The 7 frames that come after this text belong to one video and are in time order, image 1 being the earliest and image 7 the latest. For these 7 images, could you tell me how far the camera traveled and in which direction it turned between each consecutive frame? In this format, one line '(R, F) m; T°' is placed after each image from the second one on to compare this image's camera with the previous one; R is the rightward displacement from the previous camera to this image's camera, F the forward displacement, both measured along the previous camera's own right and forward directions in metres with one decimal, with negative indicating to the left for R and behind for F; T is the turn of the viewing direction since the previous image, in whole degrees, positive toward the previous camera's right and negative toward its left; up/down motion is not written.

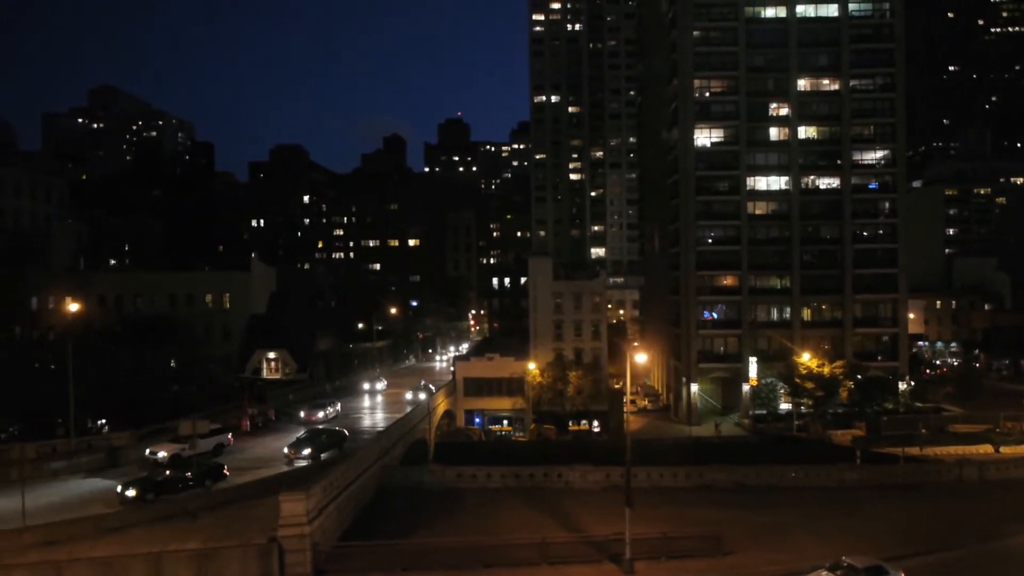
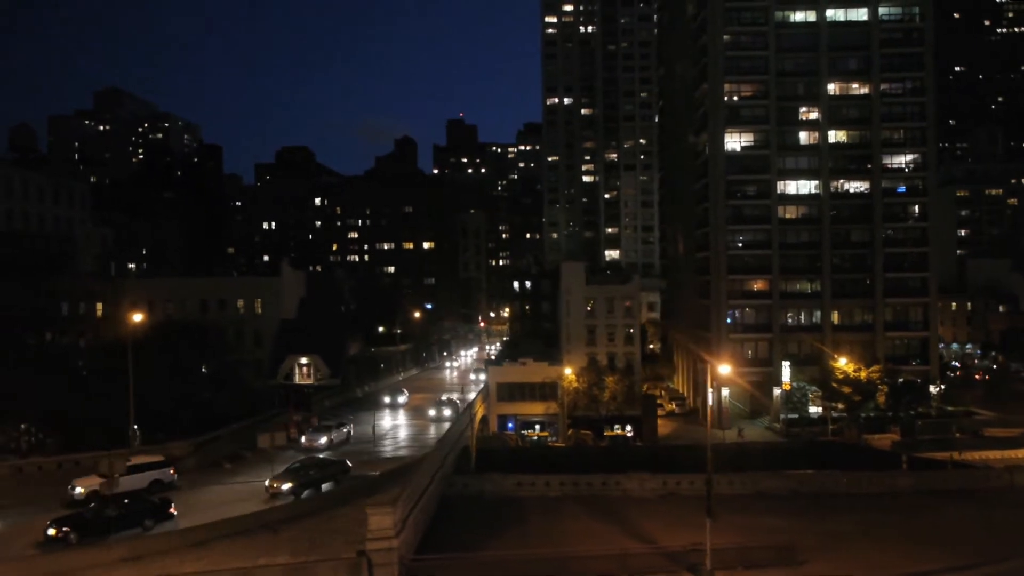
(-2.8, 0.0) m; 0°
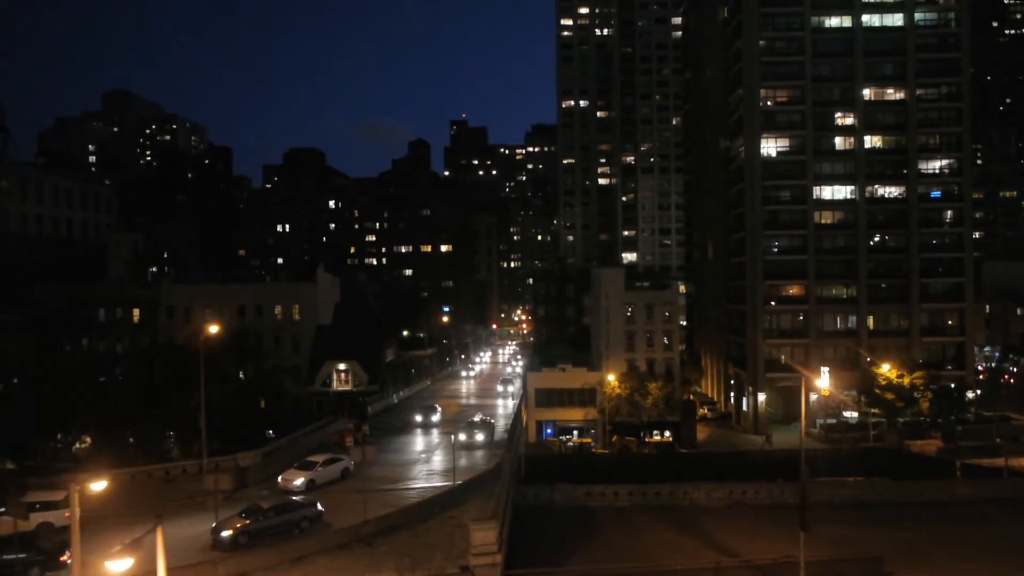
(-3.3, 0.0) m; 0°
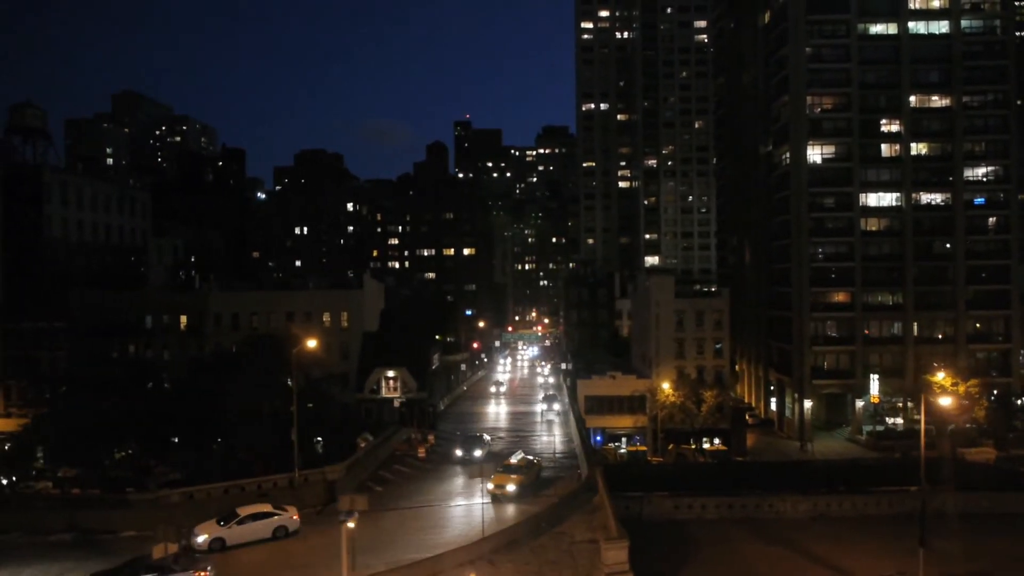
(-4.2, 0.0) m; 0°
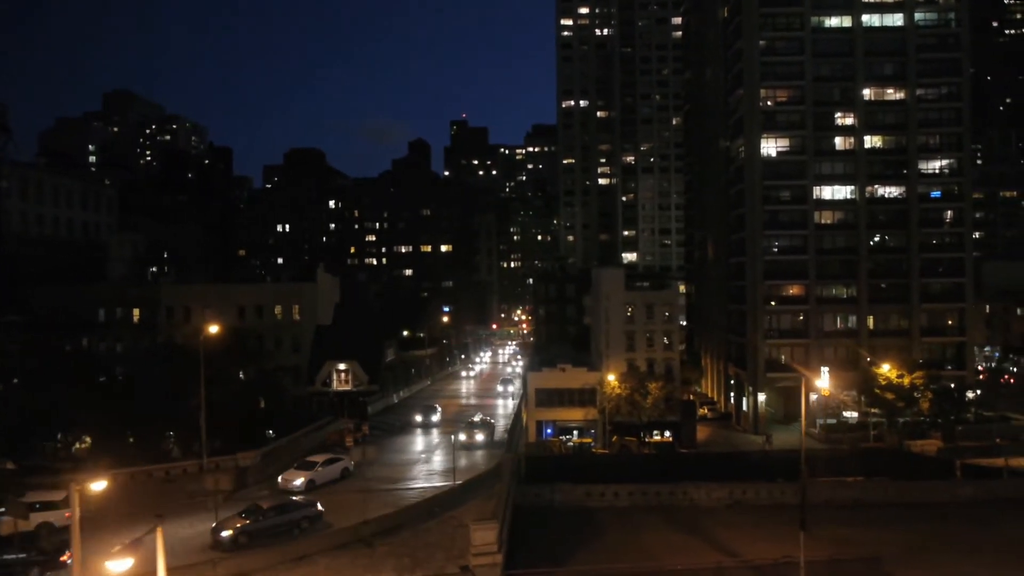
(+4.2, 0.0) m; 0°
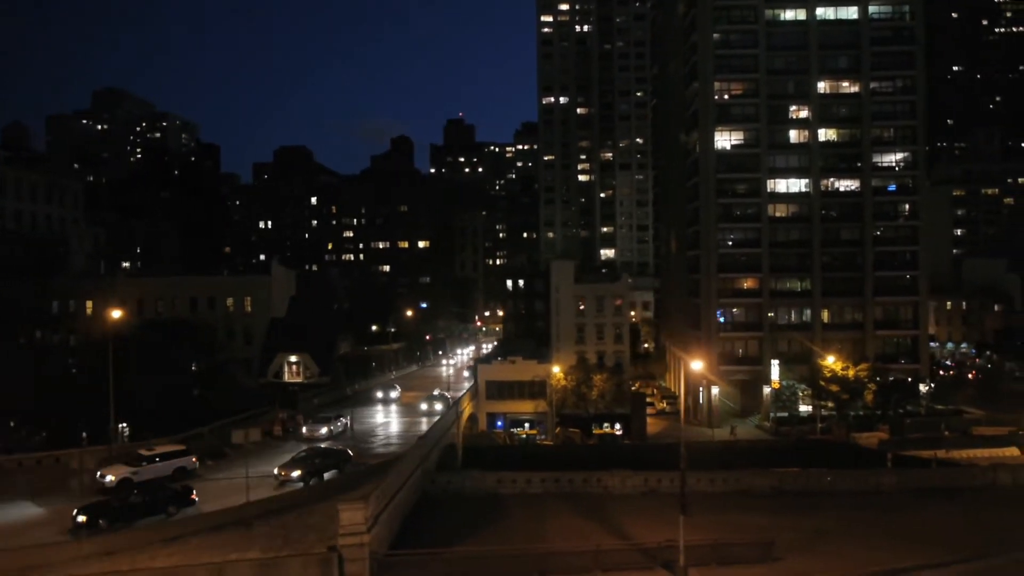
(+4.2, 0.0) m; 0°
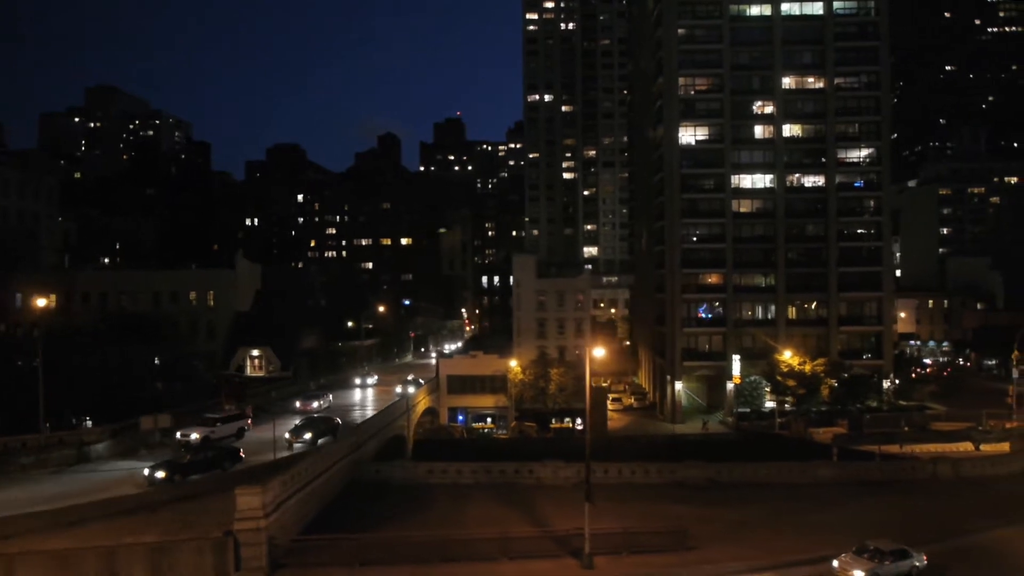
(+3.3, 0.0) m; 0°
